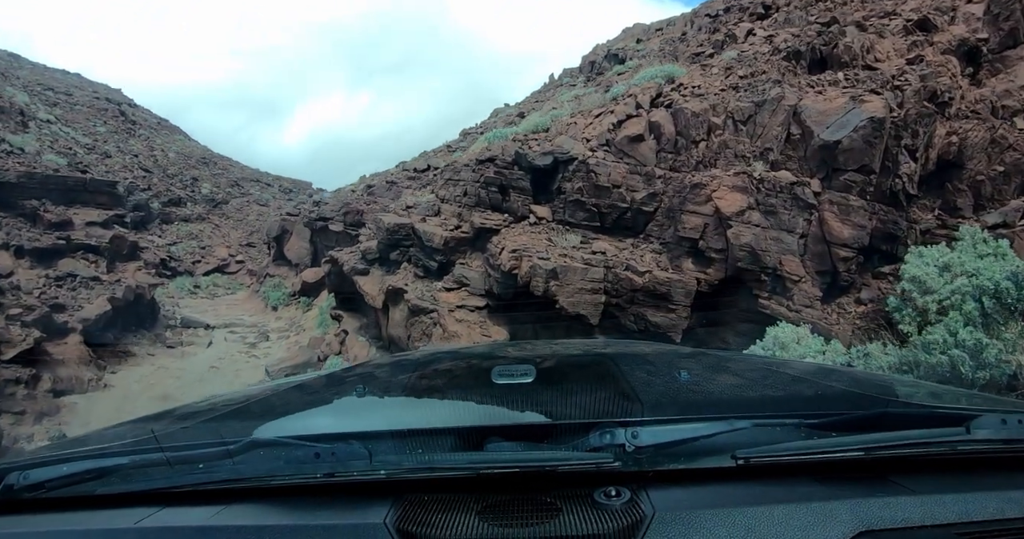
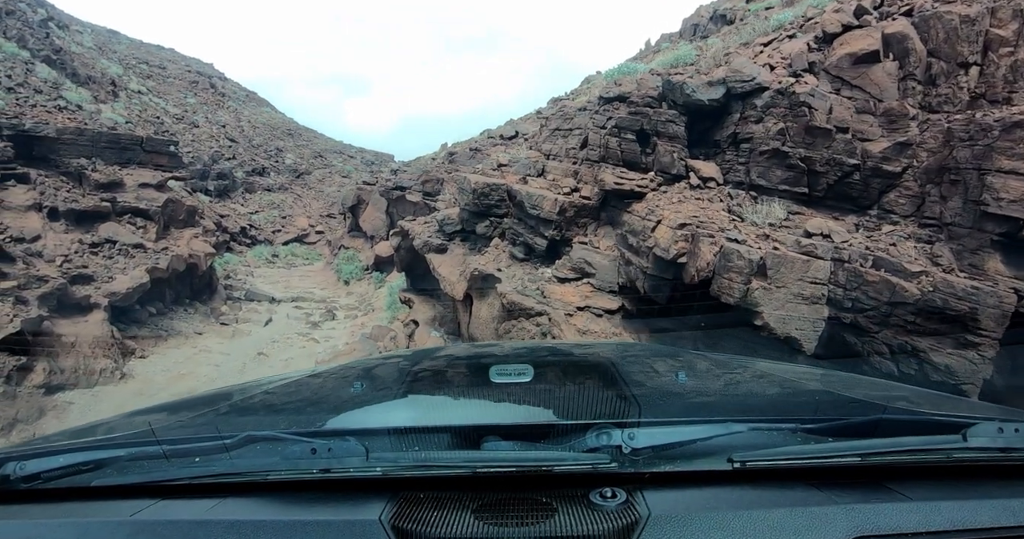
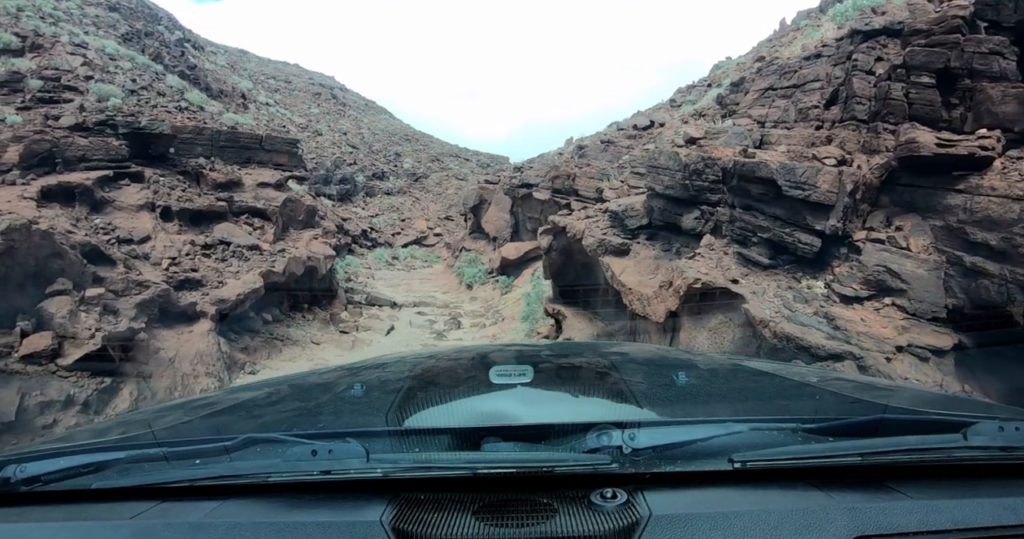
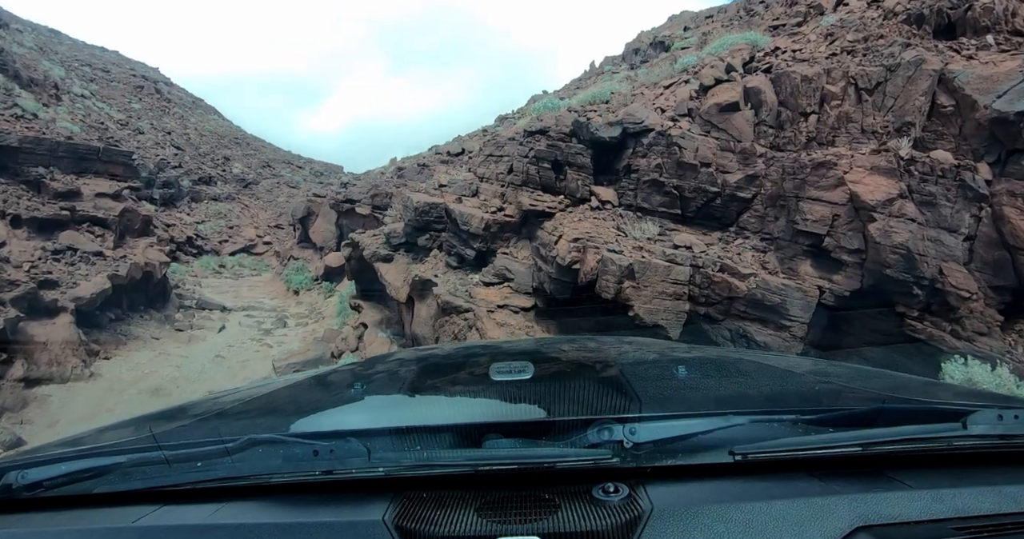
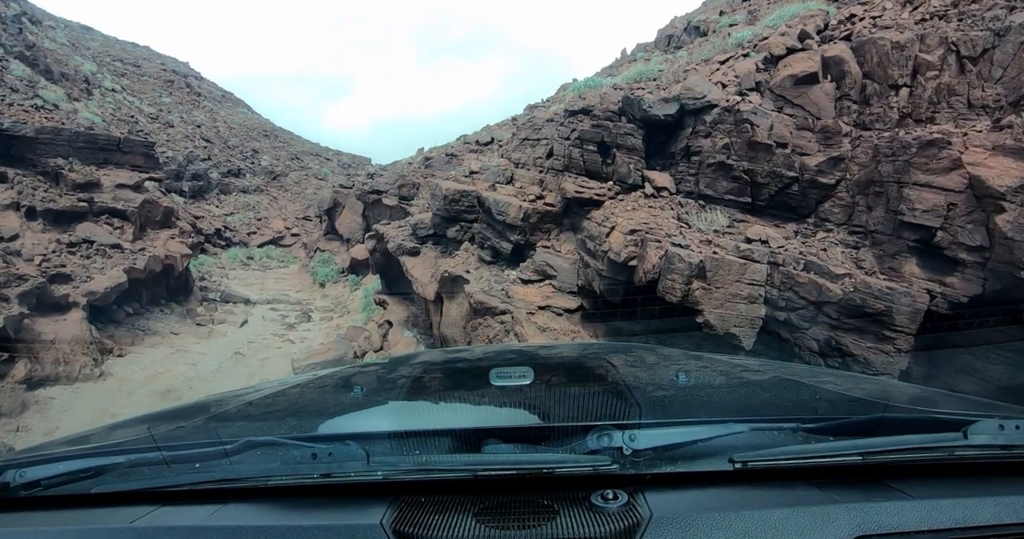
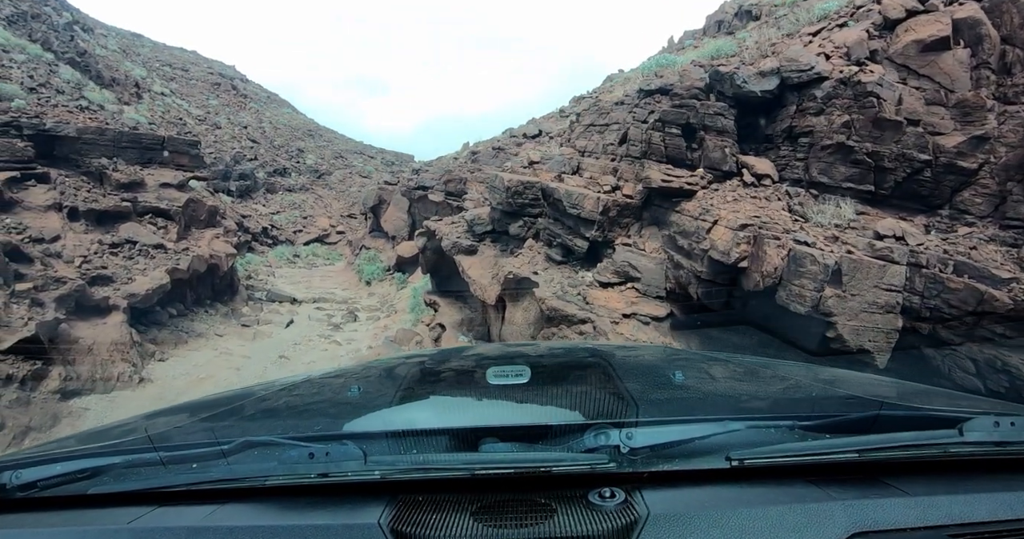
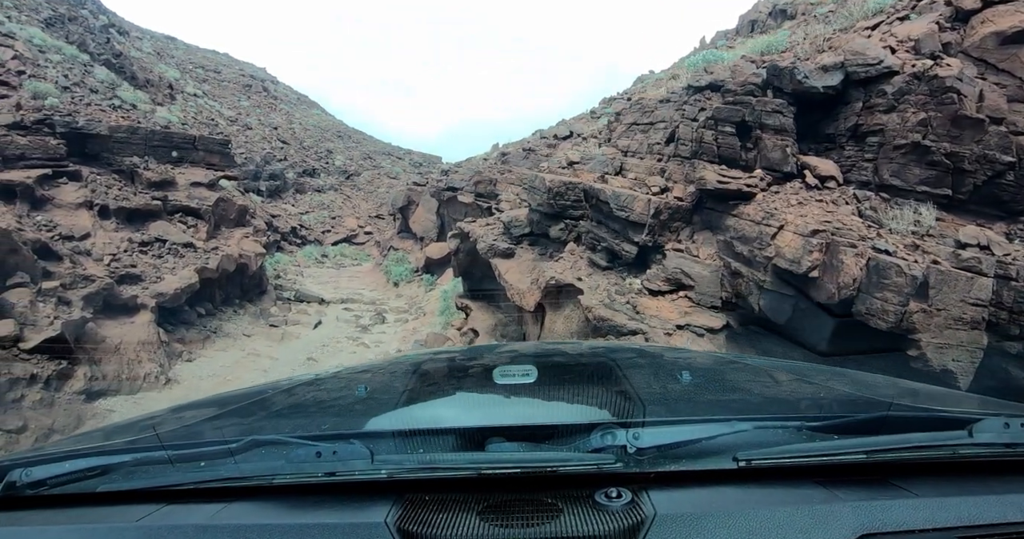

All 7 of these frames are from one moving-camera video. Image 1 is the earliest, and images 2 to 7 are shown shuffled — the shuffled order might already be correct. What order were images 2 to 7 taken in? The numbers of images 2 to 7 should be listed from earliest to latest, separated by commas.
4, 5, 2, 6, 7, 3
